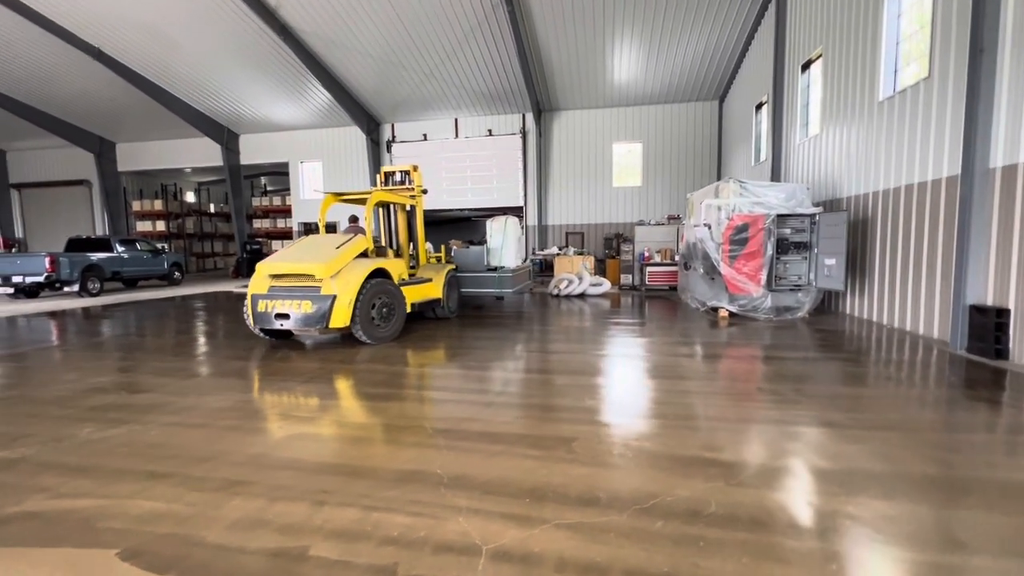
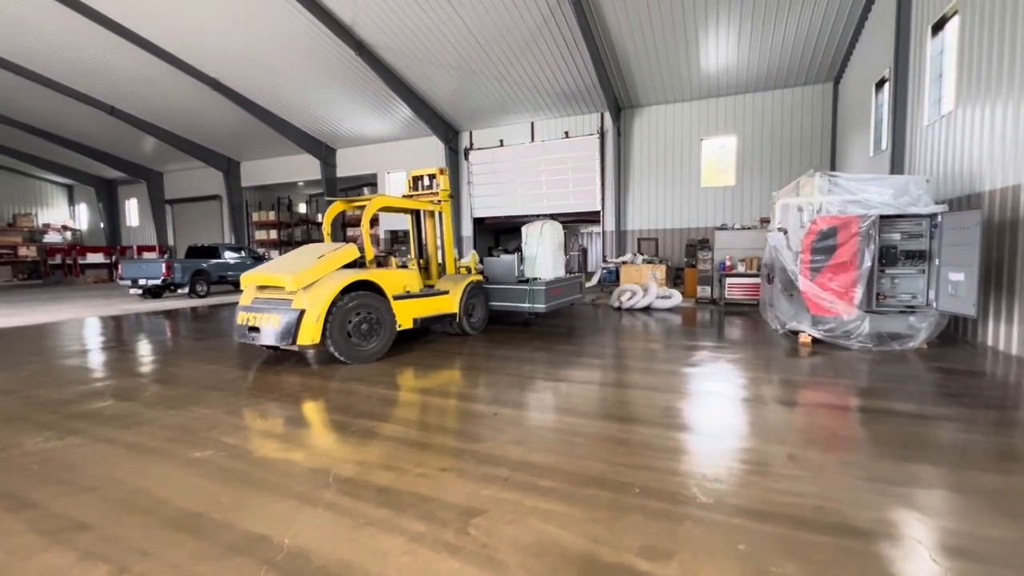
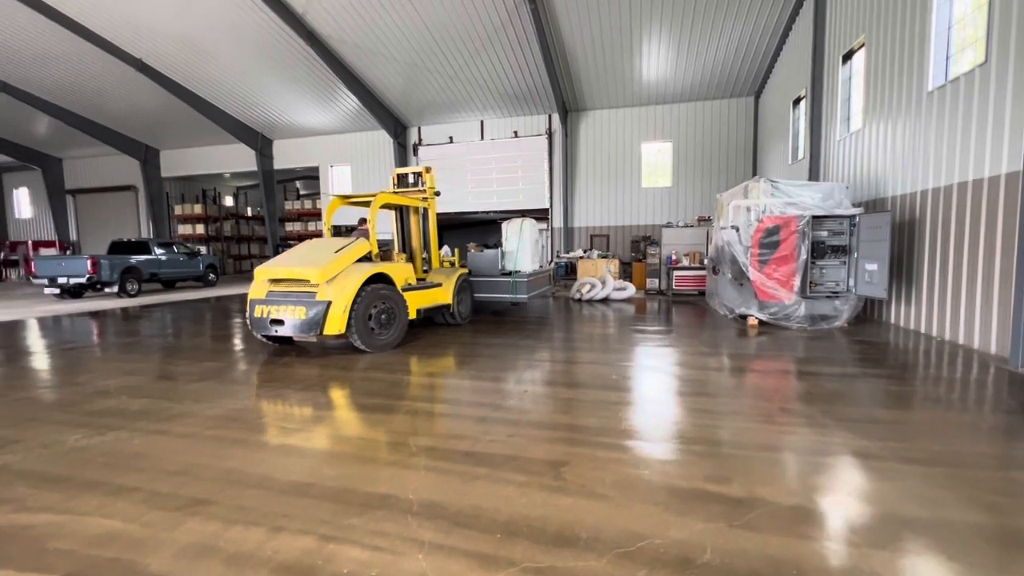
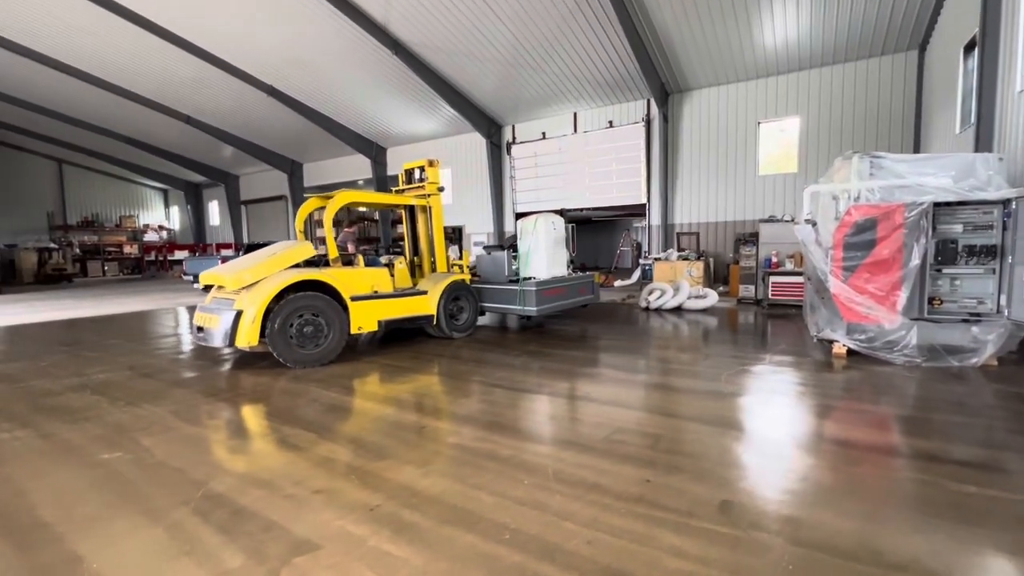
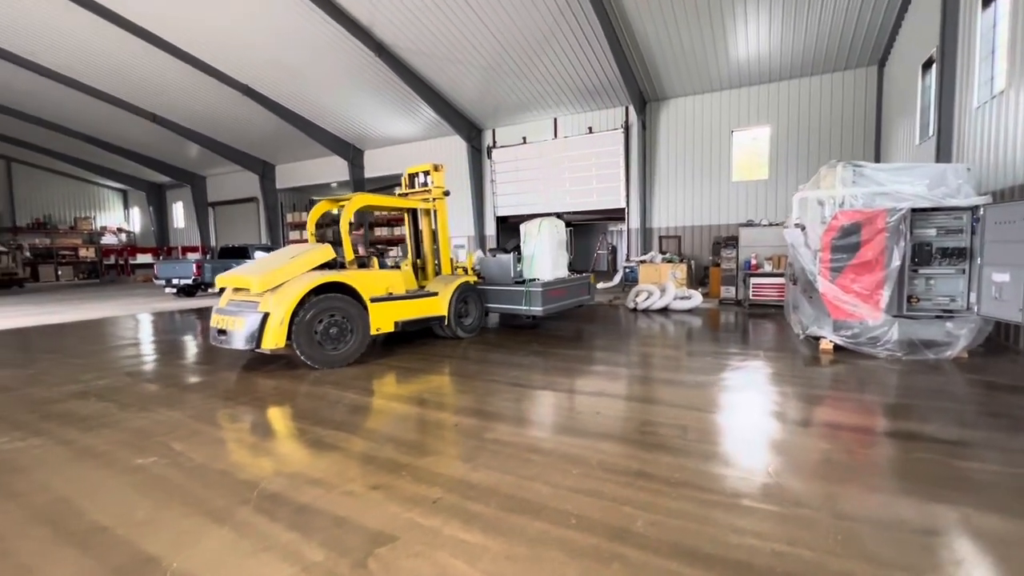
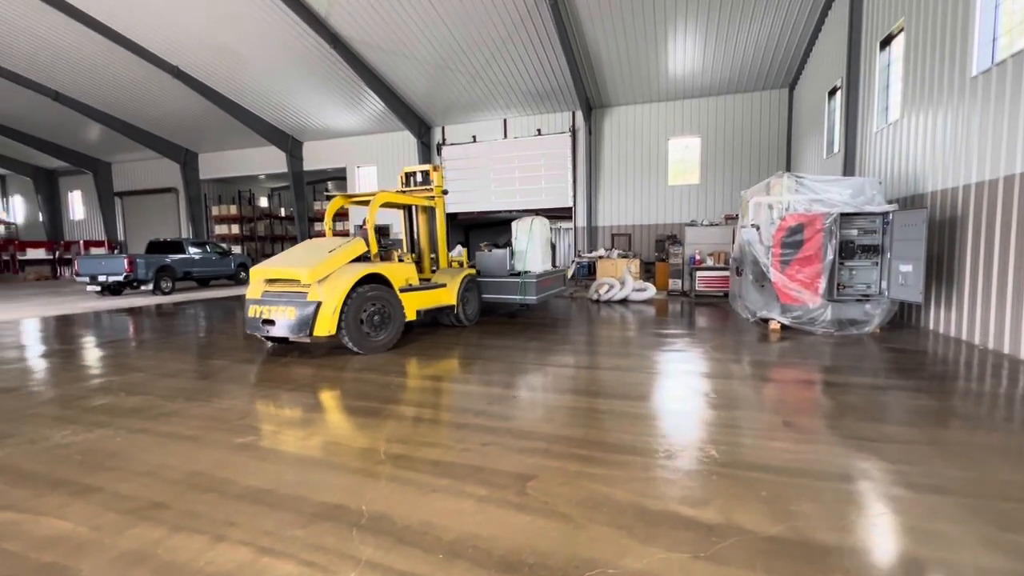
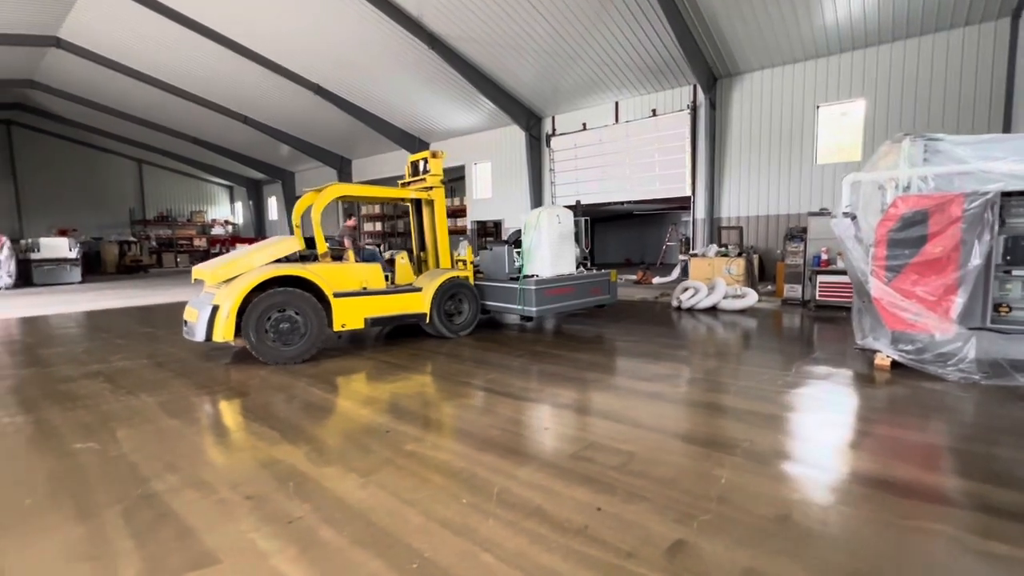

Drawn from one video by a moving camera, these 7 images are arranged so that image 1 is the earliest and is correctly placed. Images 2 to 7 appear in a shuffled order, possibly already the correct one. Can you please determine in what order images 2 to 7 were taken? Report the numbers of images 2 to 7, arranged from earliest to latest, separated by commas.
3, 6, 2, 5, 4, 7
